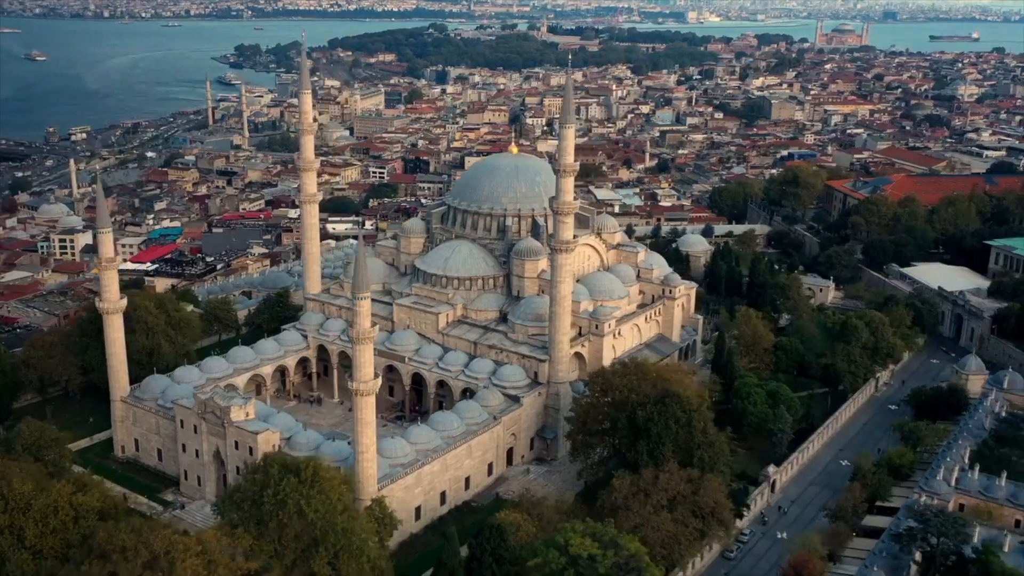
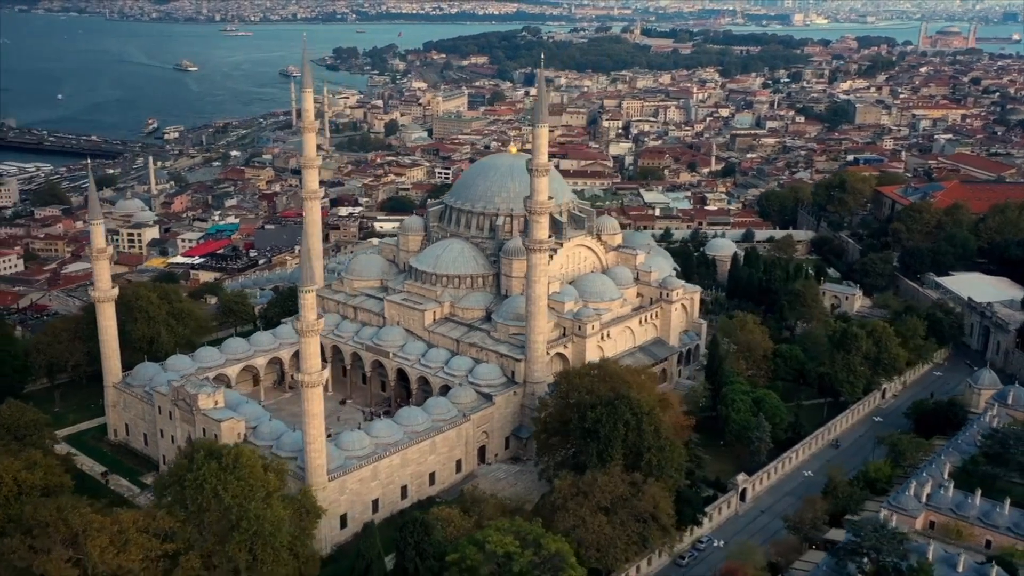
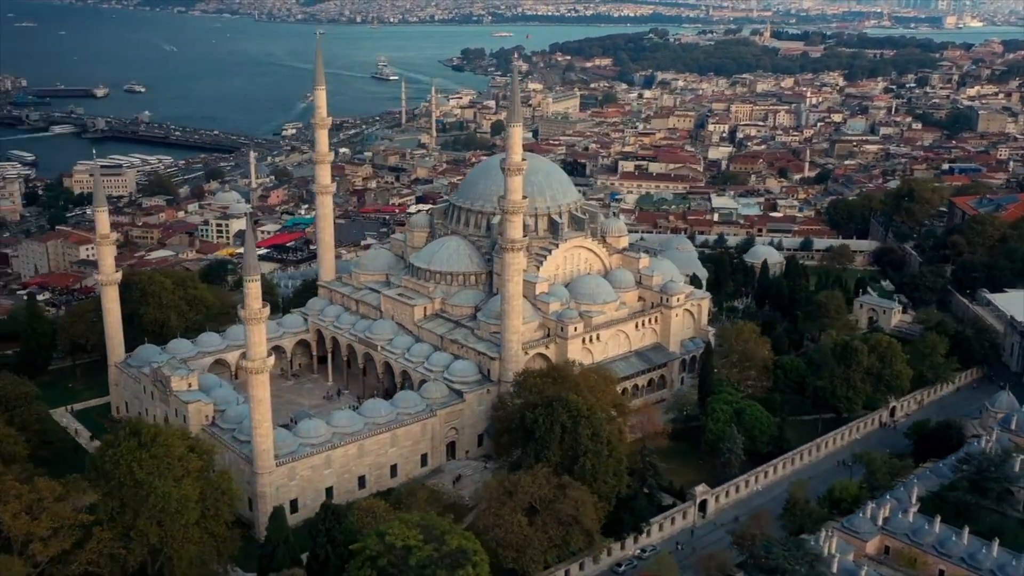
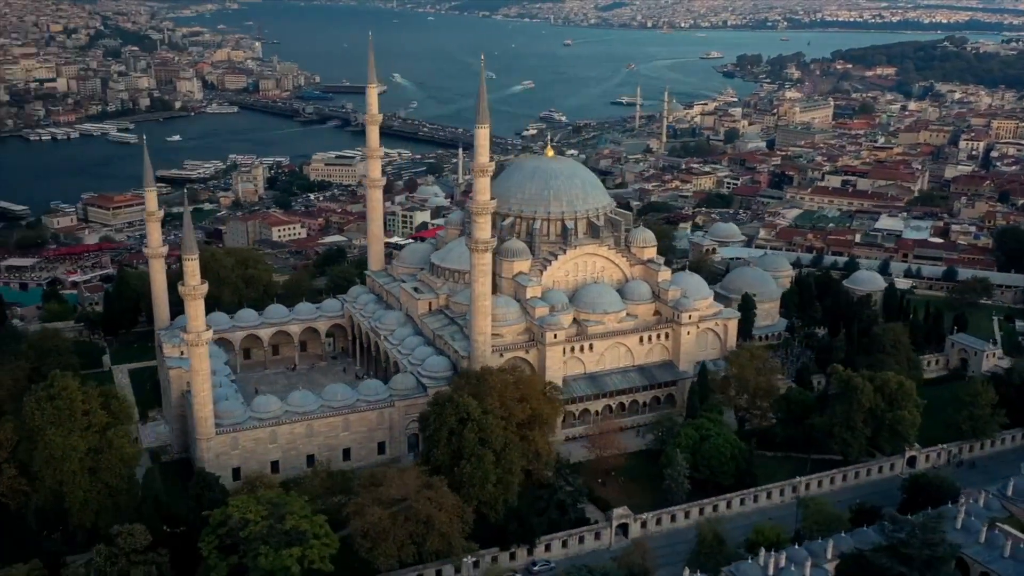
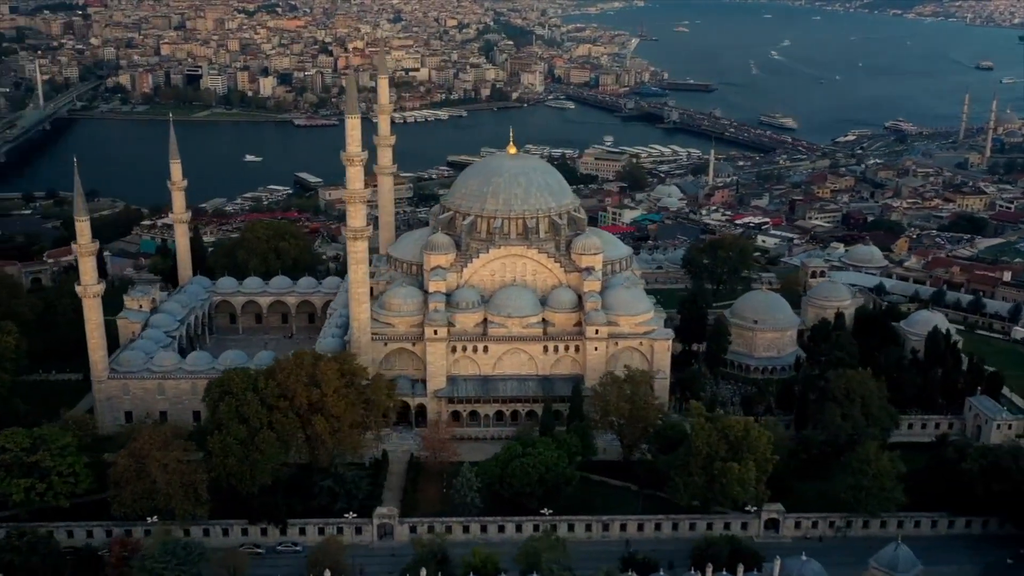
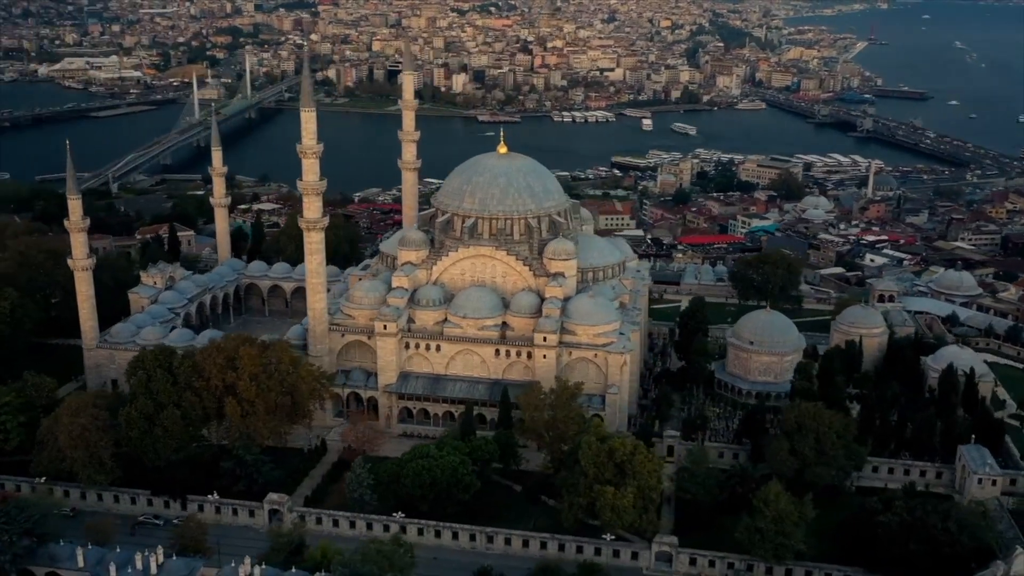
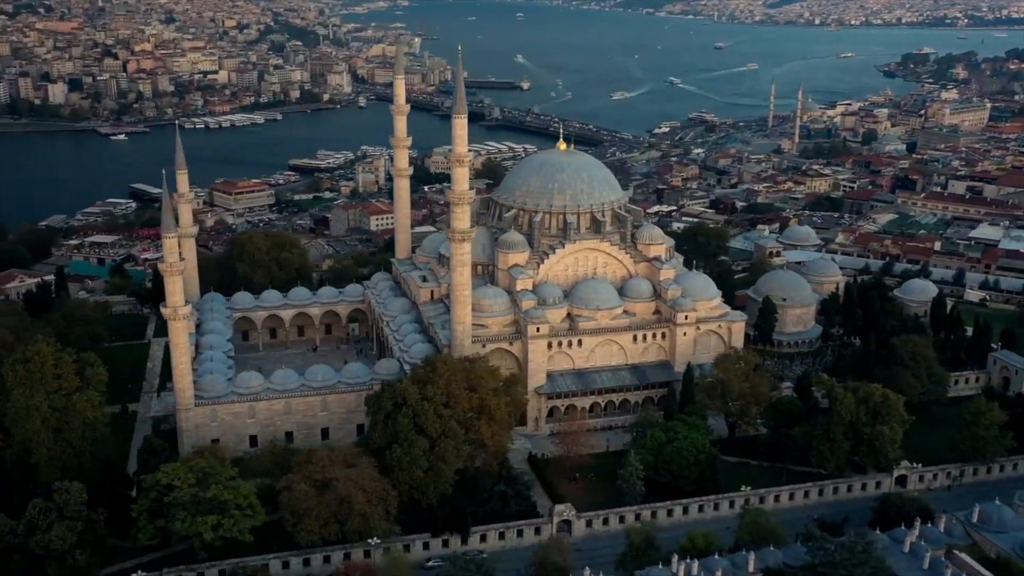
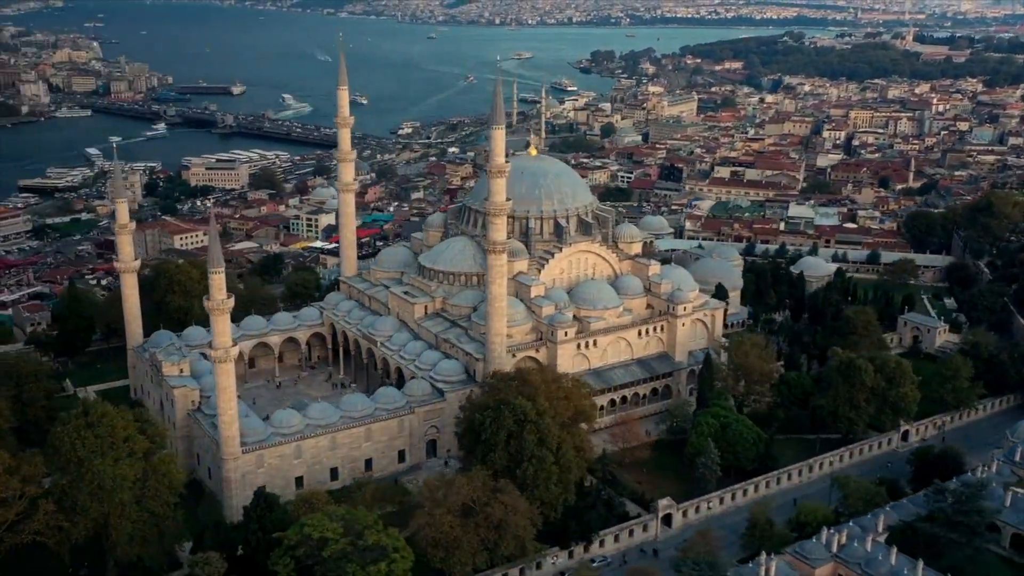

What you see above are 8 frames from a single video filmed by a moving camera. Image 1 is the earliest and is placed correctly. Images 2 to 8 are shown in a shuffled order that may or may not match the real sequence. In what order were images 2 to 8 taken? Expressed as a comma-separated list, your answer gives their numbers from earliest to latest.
2, 3, 8, 4, 7, 5, 6
